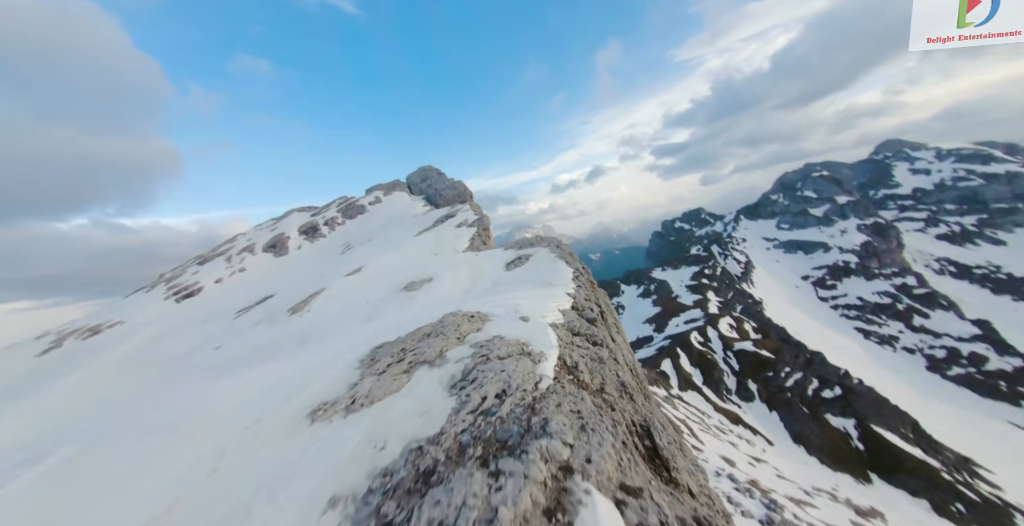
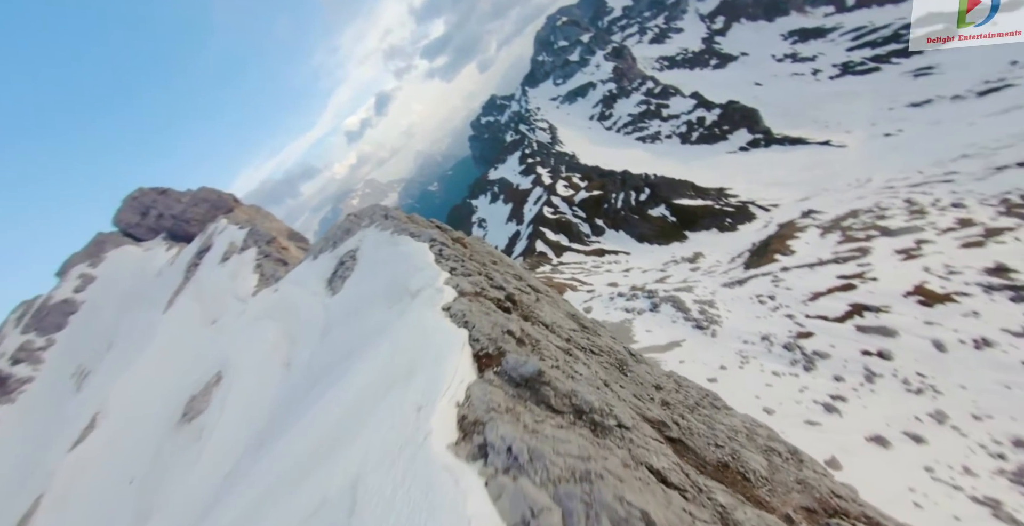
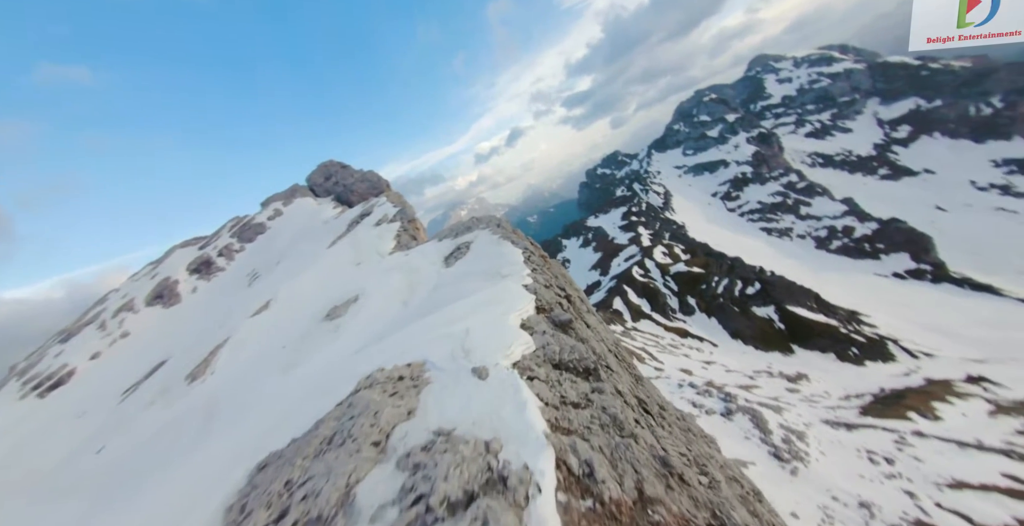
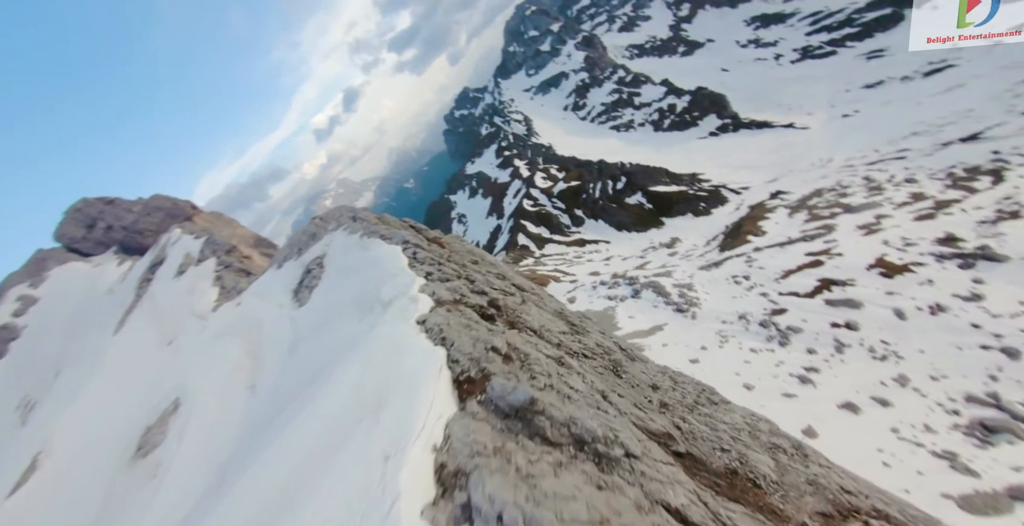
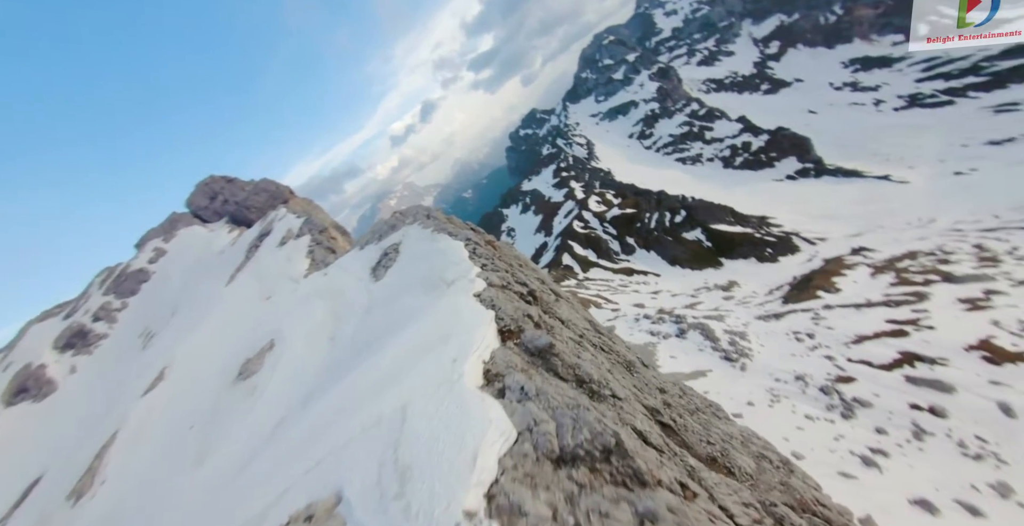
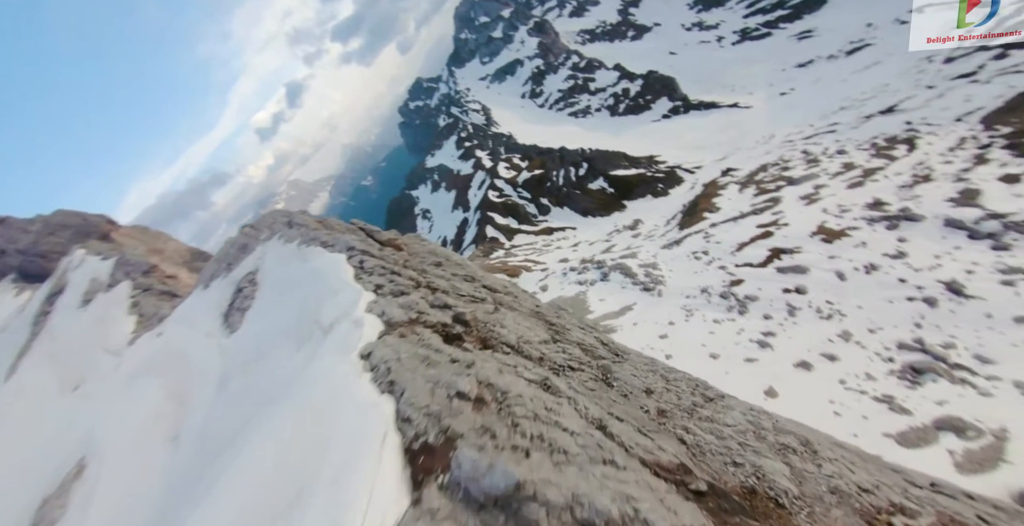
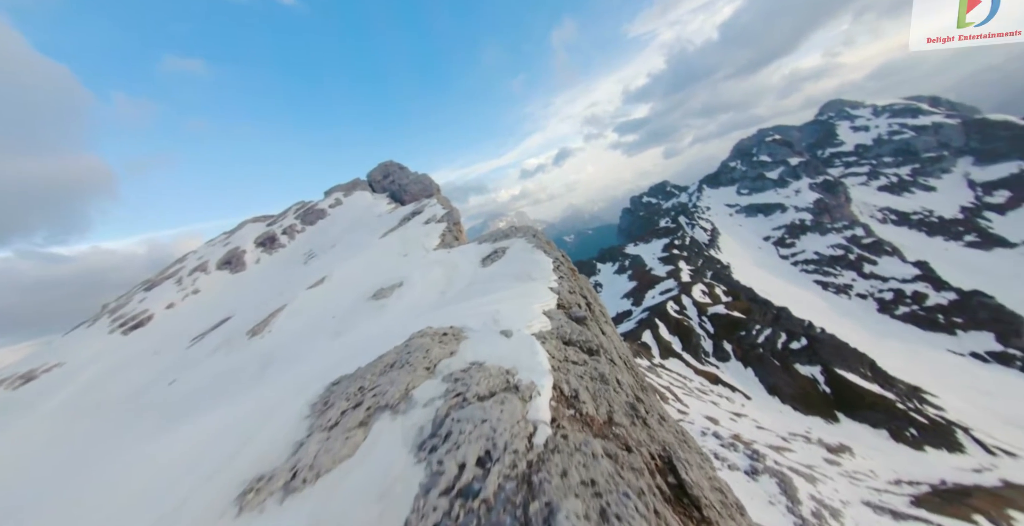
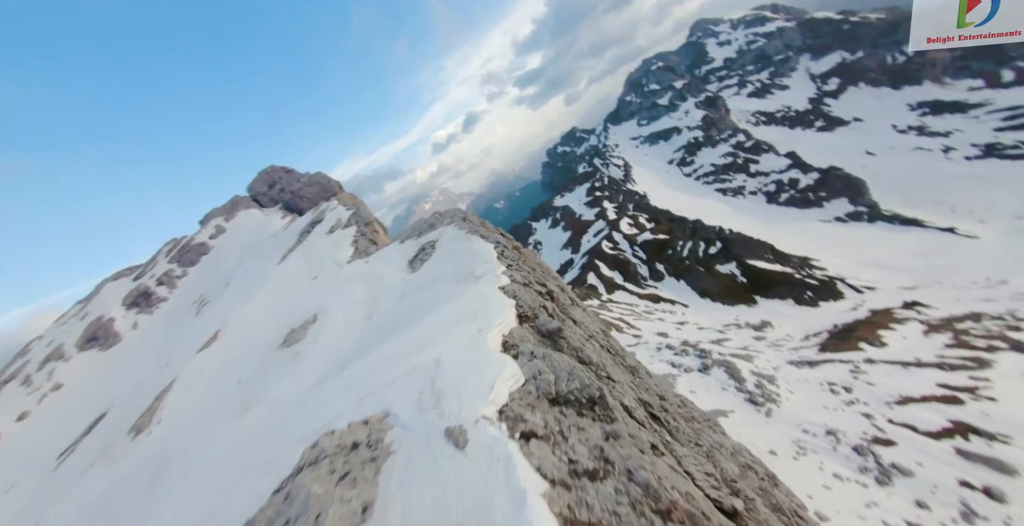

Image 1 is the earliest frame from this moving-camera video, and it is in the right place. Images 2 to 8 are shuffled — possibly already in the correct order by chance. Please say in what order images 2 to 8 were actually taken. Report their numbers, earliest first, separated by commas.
7, 3, 8, 5, 2, 4, 6
